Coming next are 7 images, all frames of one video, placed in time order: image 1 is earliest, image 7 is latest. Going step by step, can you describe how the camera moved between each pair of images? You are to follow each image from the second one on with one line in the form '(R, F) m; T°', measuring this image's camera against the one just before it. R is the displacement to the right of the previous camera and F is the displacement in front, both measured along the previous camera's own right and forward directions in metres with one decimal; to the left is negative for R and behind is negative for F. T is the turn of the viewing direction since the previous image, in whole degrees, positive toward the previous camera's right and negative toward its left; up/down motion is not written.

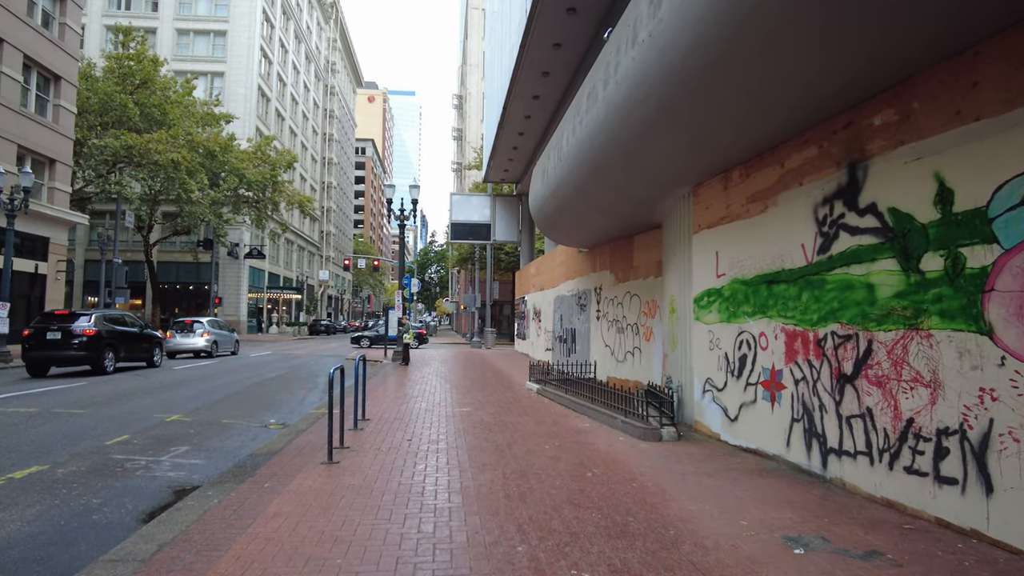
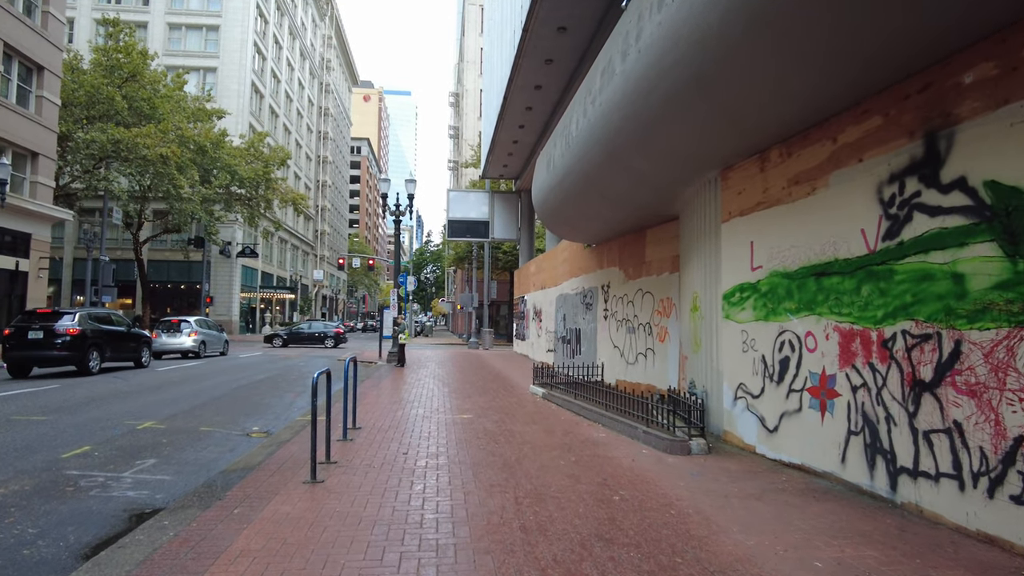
(-0.1, +0.9) m; 0°
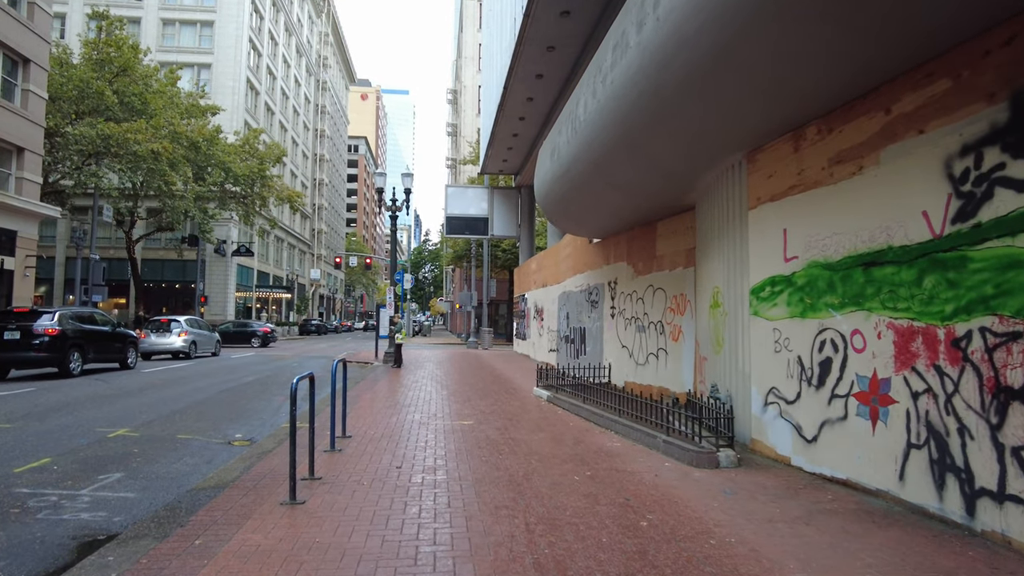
(-0.1, +0.7) m; 0°
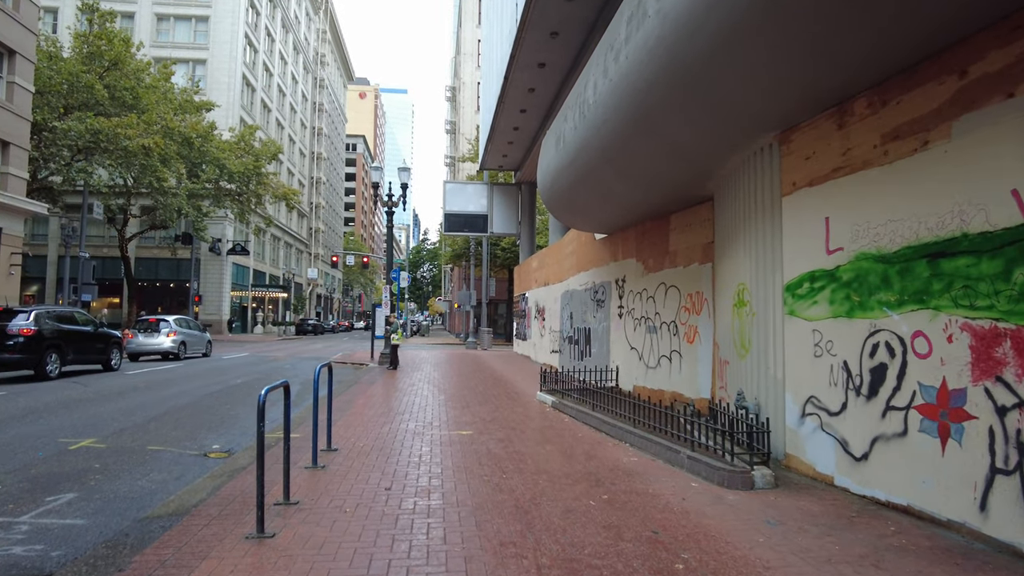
(-0.1, +0.8) m; 0°
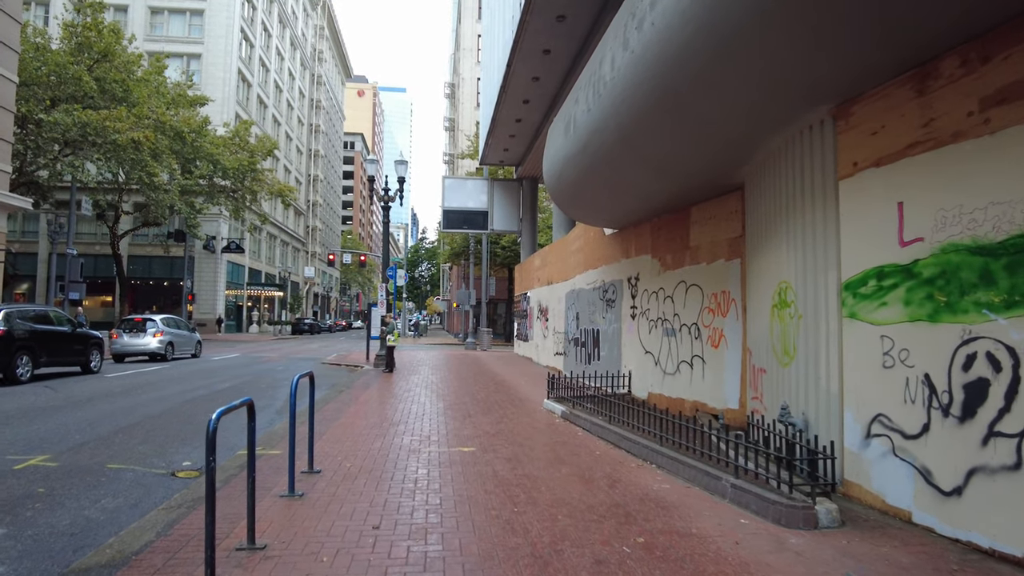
(-0.1, +0.9) m; 0°
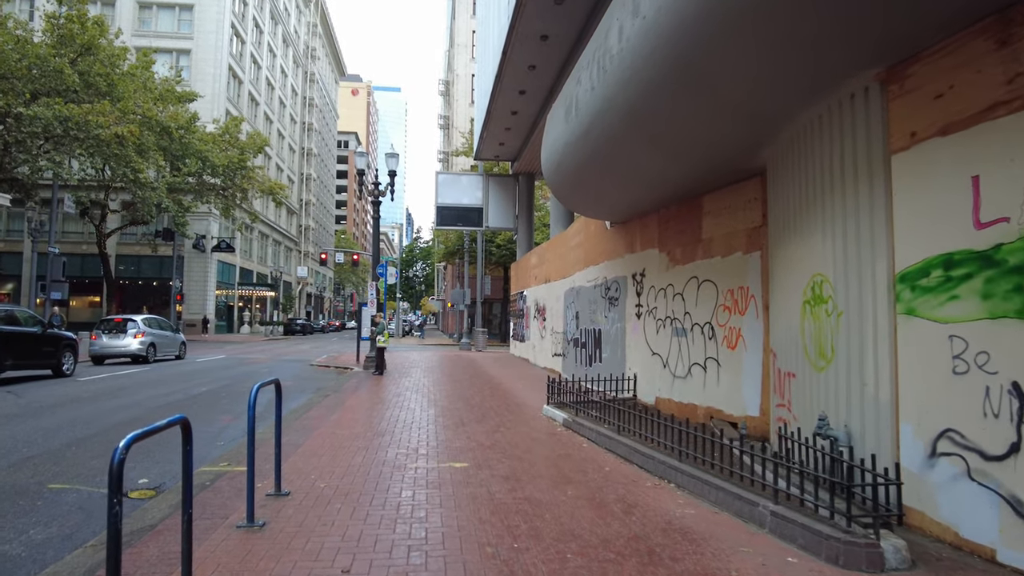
(0.0, +0.8) m; 0°
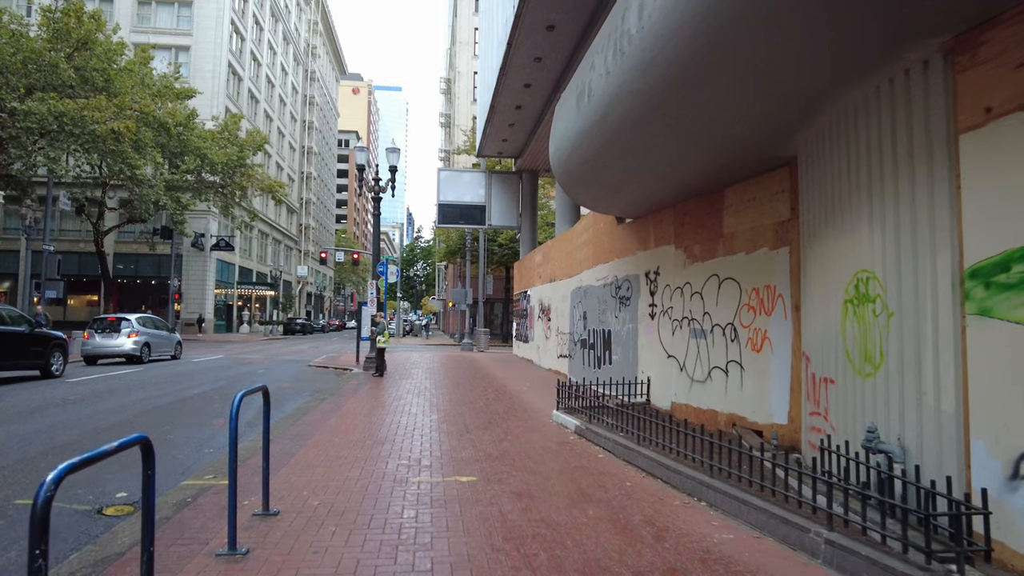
(-0.1, +0.6) m; 0°
